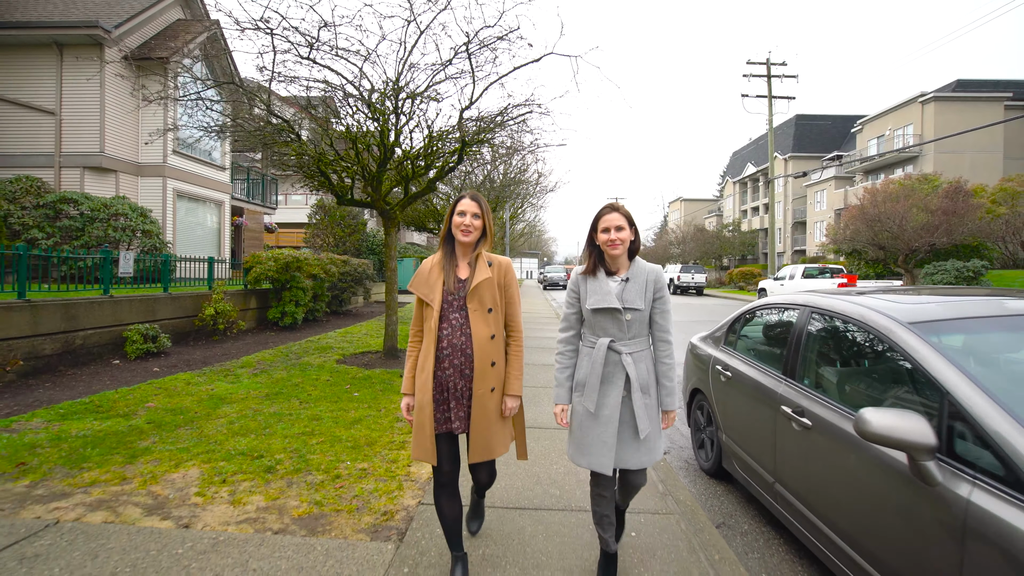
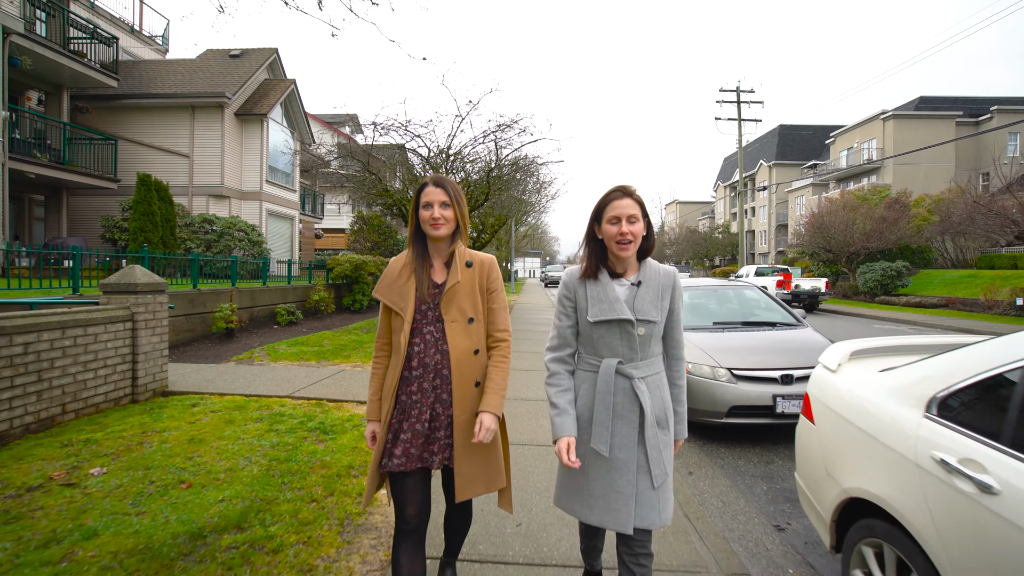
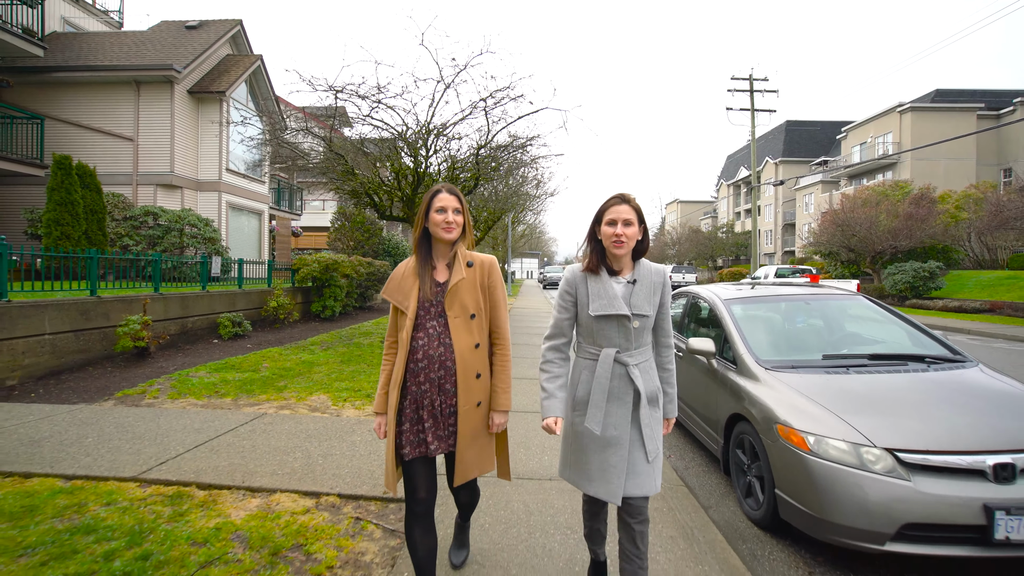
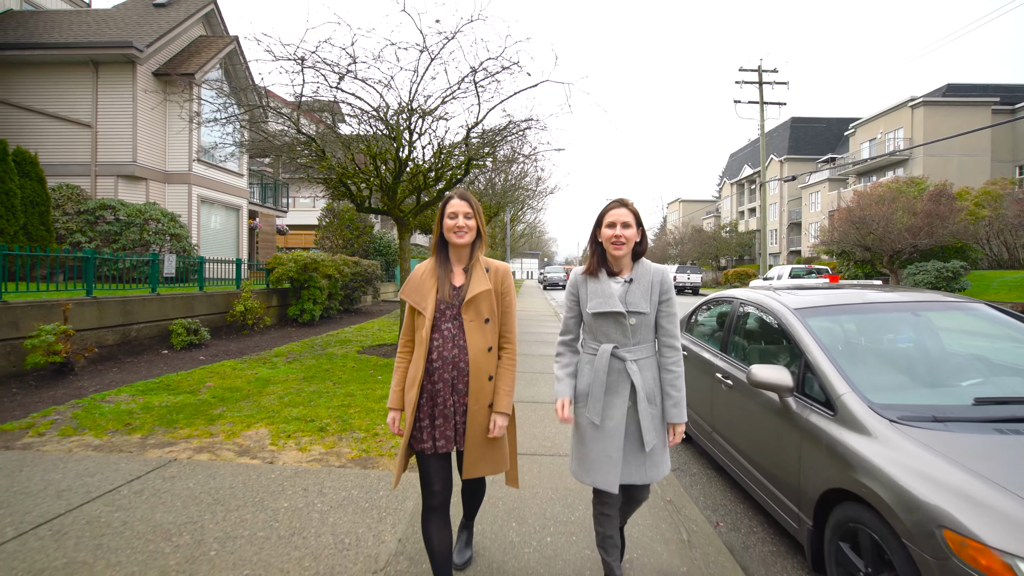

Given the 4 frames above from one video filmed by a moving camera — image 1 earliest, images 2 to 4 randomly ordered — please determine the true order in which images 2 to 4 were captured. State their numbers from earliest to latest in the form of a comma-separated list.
4, 3, 2
